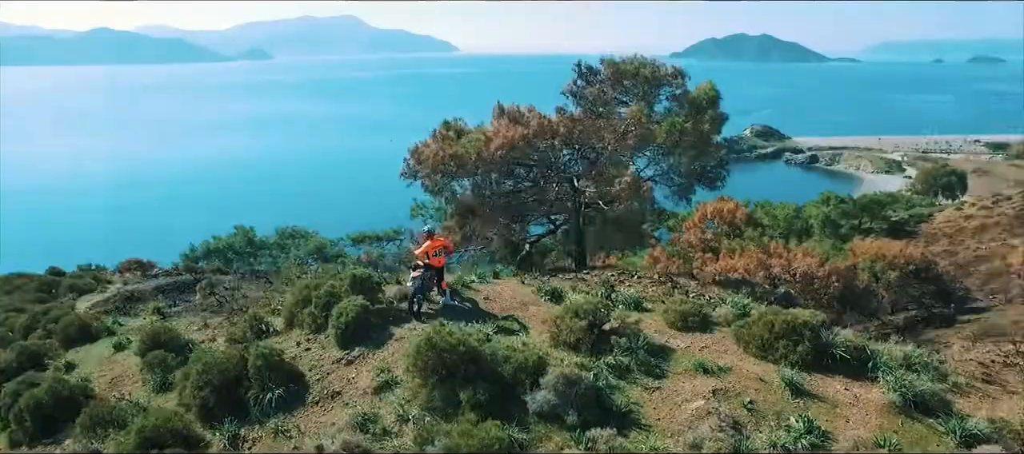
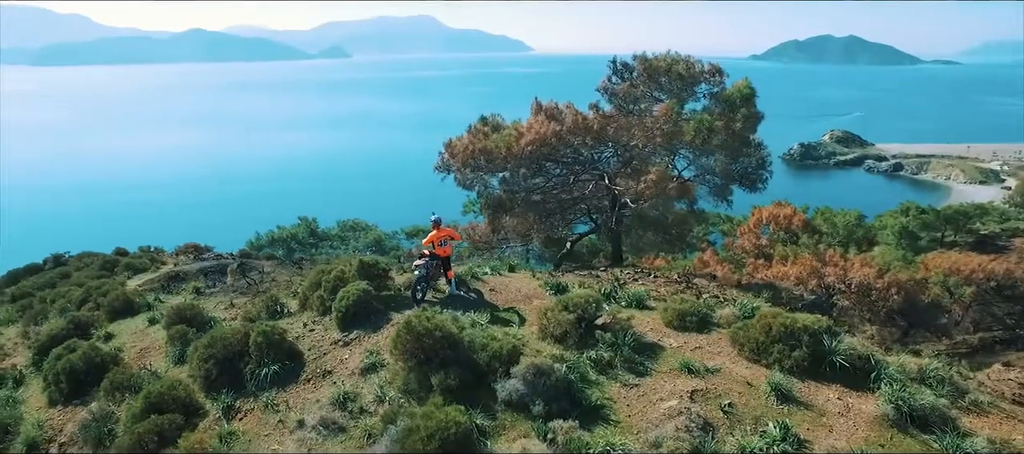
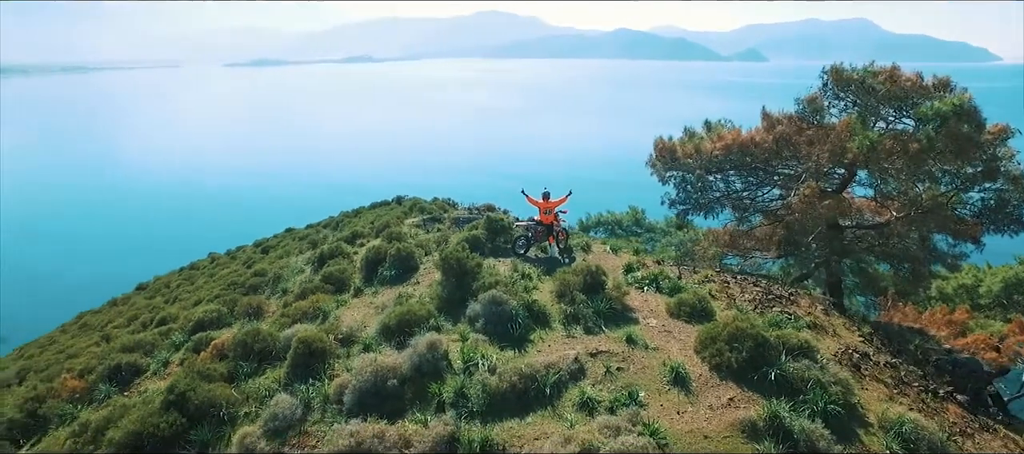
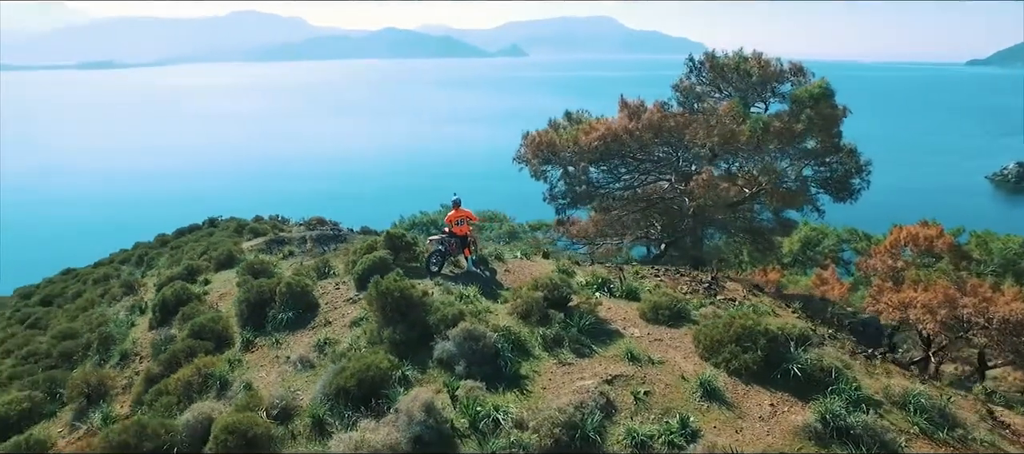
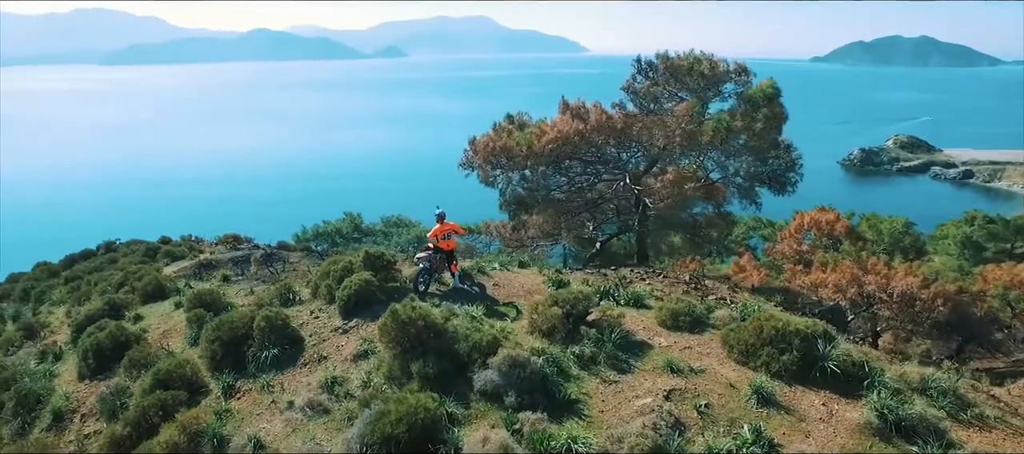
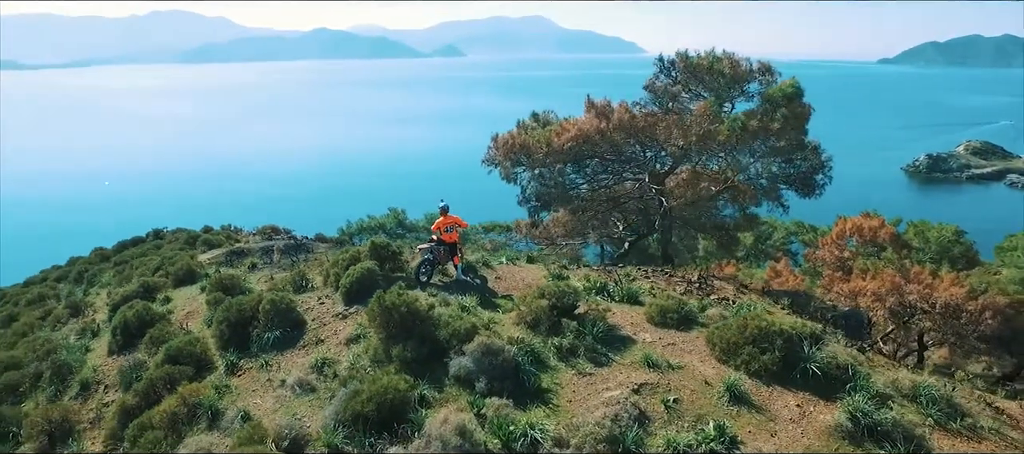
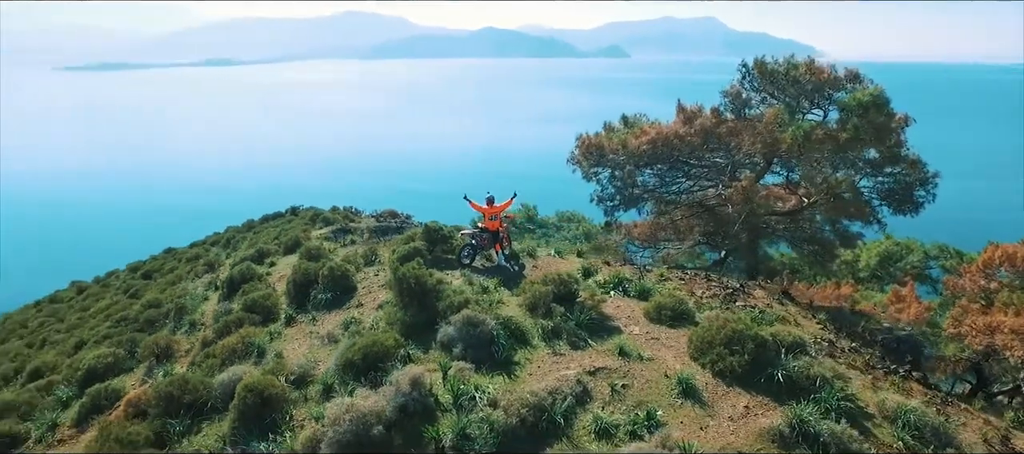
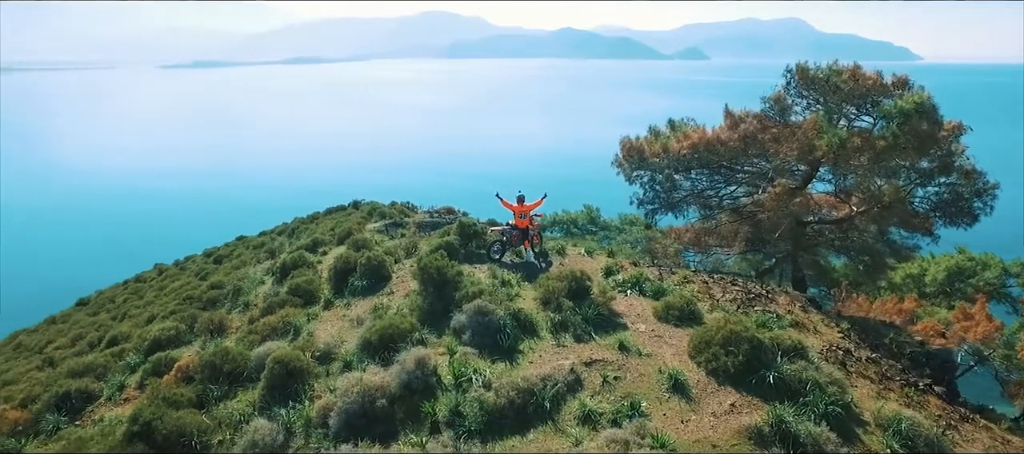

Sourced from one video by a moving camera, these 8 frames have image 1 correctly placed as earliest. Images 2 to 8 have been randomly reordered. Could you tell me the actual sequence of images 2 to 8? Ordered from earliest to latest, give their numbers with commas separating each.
2, 5, 6, 4, 7, 8, 3
